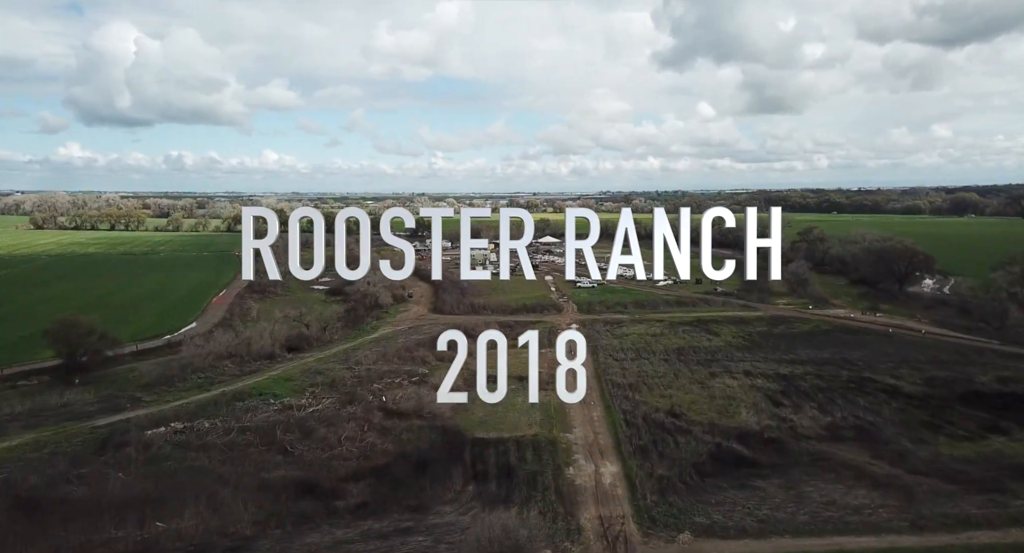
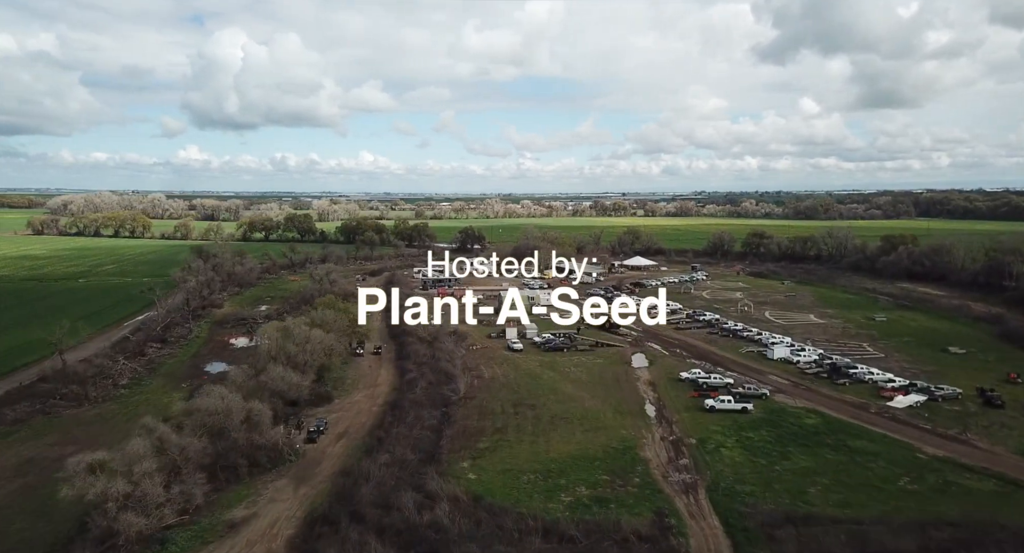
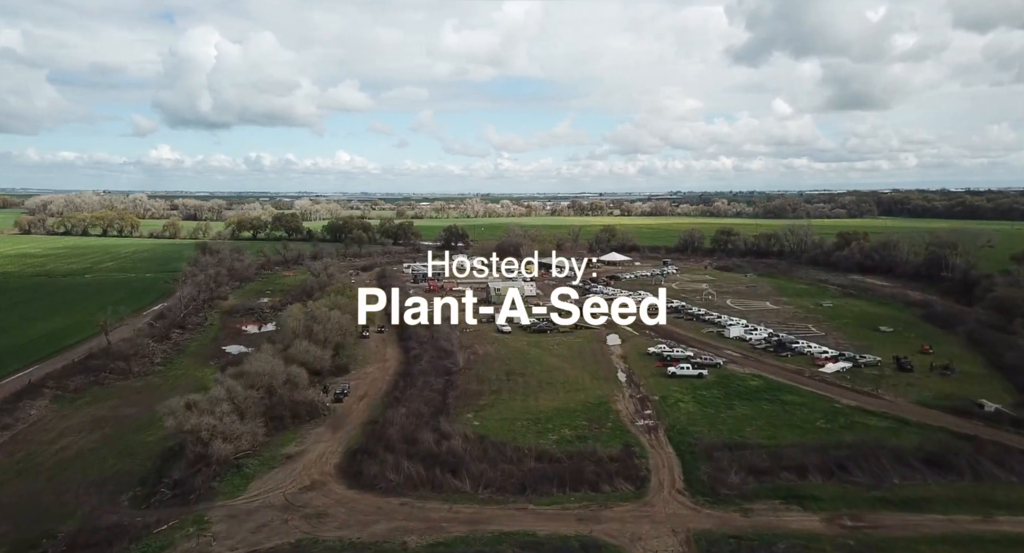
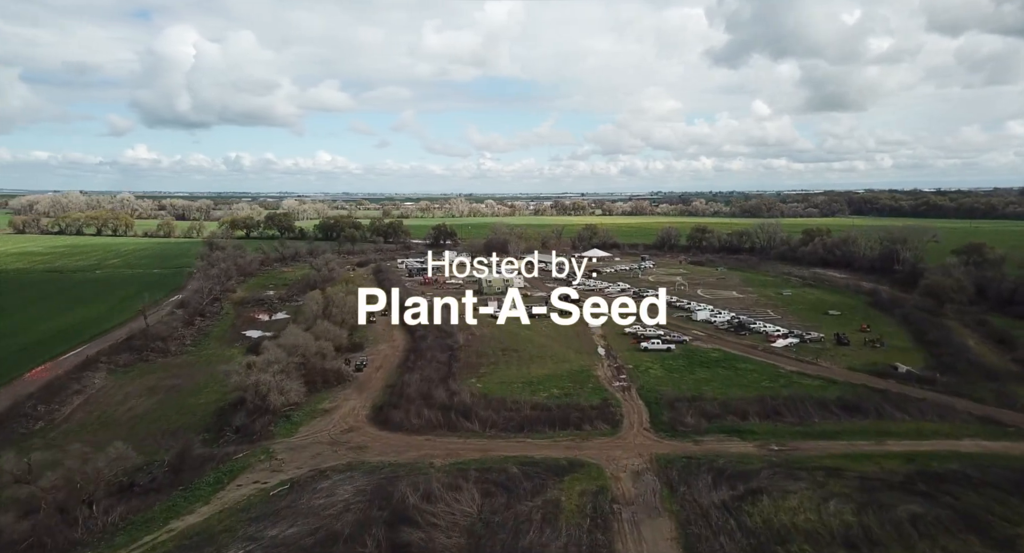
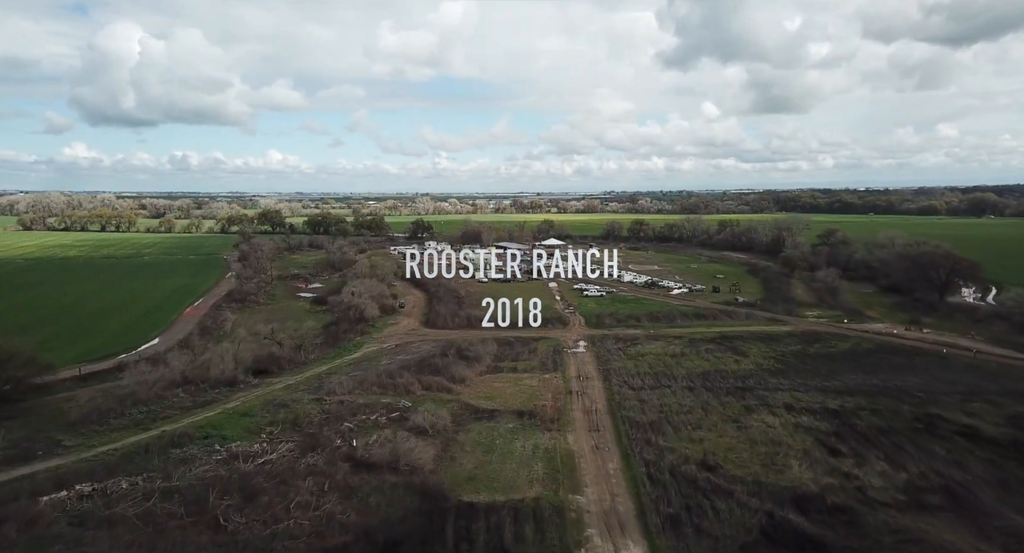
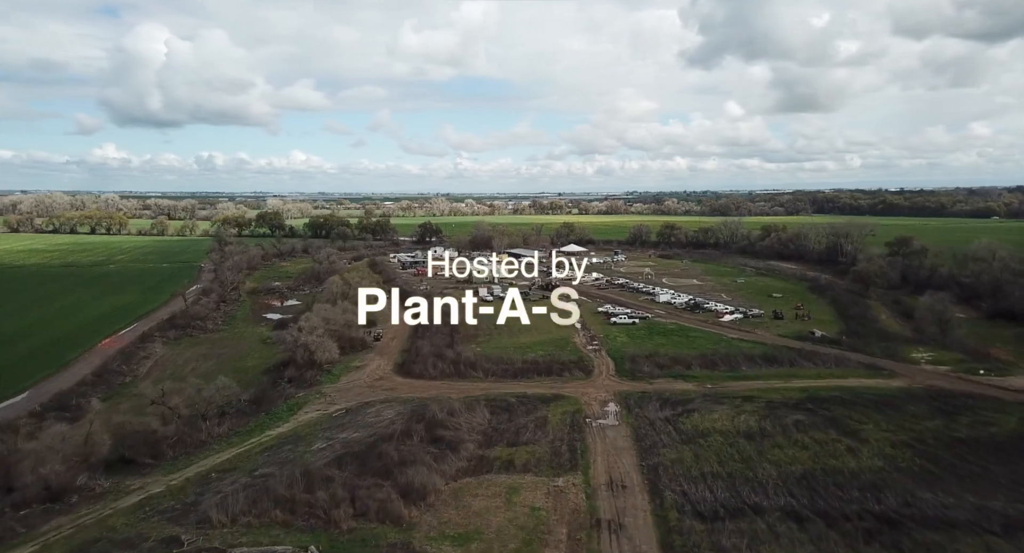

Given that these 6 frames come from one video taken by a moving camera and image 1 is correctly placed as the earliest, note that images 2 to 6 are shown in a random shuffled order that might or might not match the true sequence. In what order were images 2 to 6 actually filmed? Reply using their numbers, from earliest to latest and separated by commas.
5, 6, 4, 3, 2
